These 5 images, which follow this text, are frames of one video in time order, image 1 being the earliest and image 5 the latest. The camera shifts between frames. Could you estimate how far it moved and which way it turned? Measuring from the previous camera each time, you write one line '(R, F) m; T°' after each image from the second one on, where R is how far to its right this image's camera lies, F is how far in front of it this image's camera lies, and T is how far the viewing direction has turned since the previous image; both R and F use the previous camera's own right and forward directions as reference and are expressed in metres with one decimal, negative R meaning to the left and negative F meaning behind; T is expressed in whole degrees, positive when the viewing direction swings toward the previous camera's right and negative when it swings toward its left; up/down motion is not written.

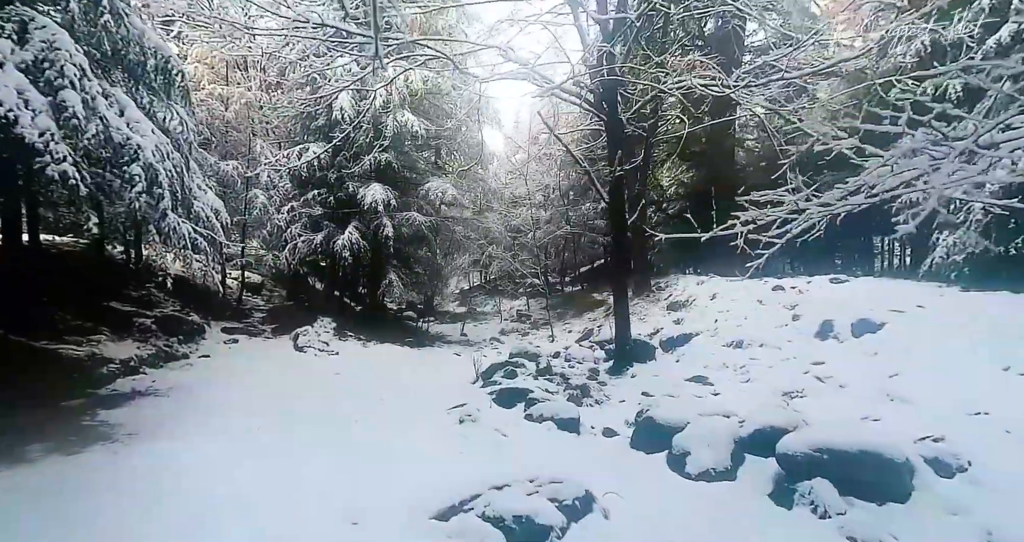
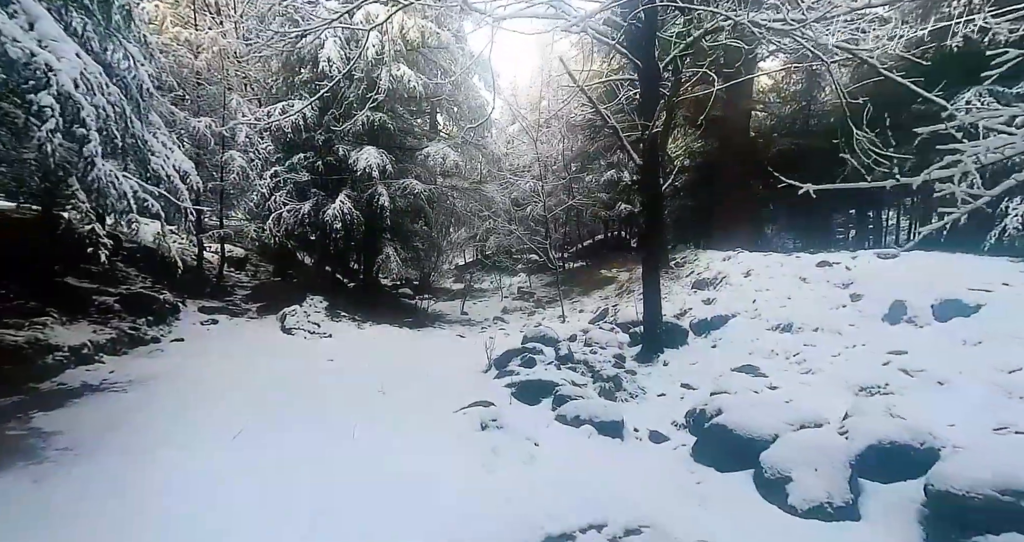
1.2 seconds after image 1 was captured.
(-0.3, +1.1) m; +1°
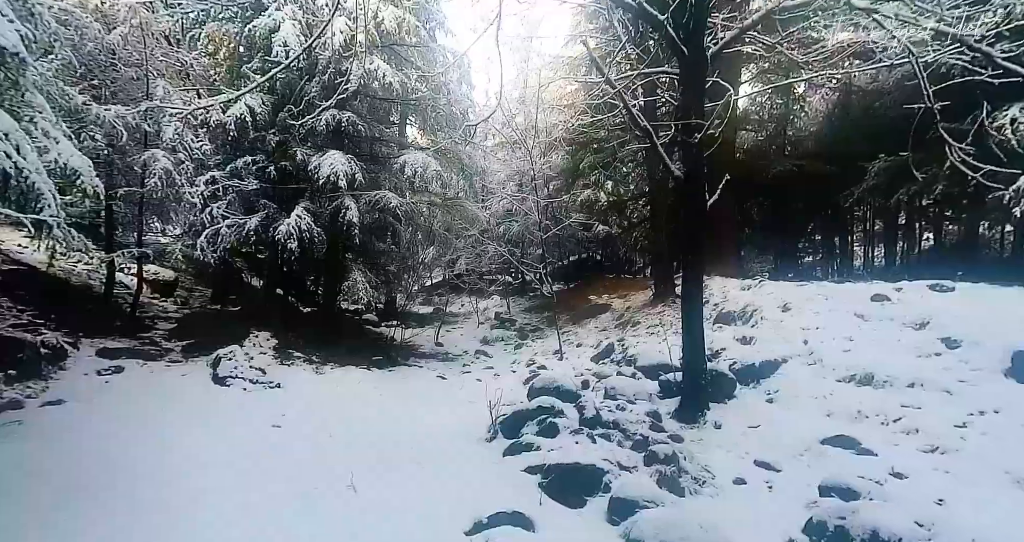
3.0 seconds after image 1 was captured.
(-0.5, +1.7) m; +4°
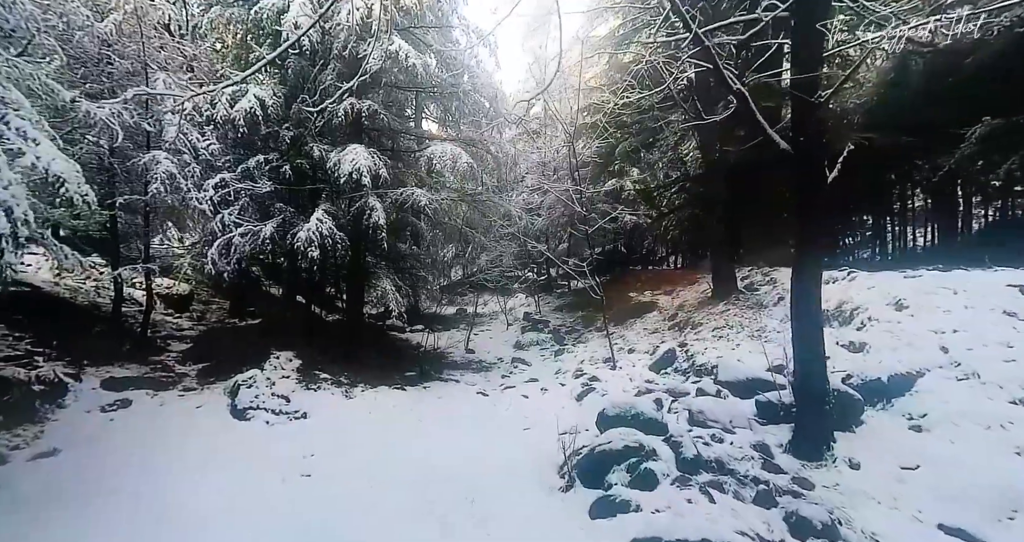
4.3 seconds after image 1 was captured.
(-0.5, +1.1) m; -2°
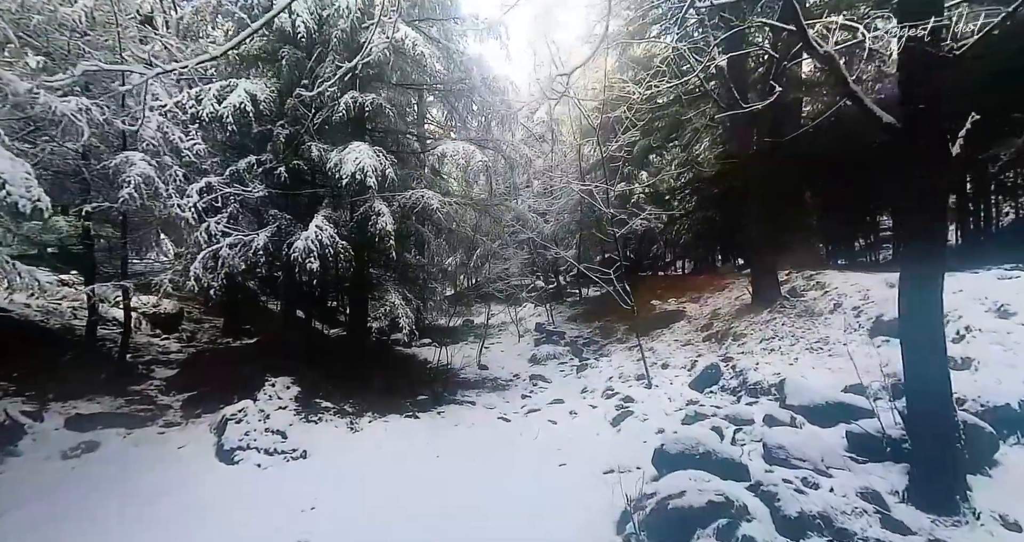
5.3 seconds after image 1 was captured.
(-0.3, +1.0) m; 0°
